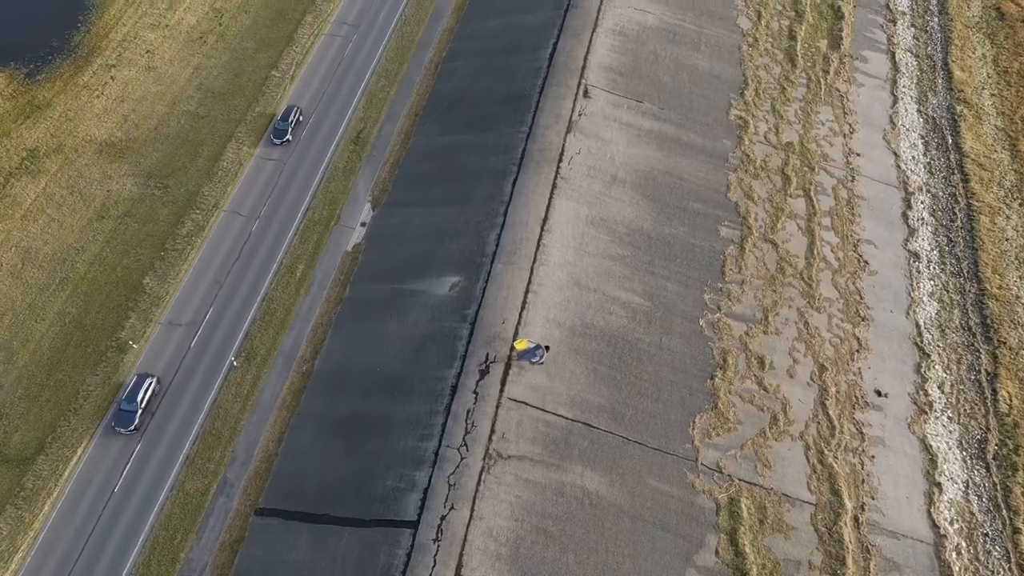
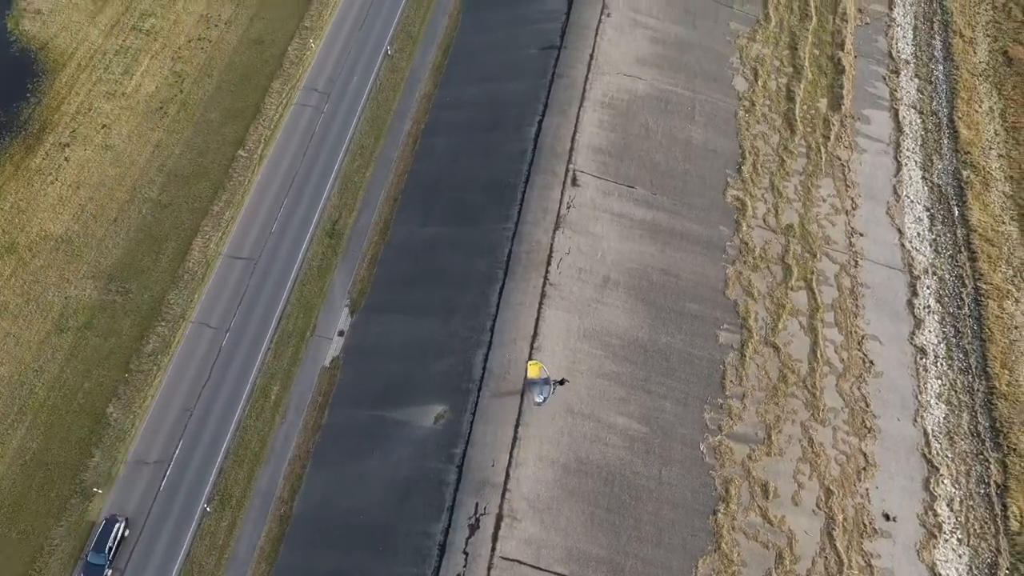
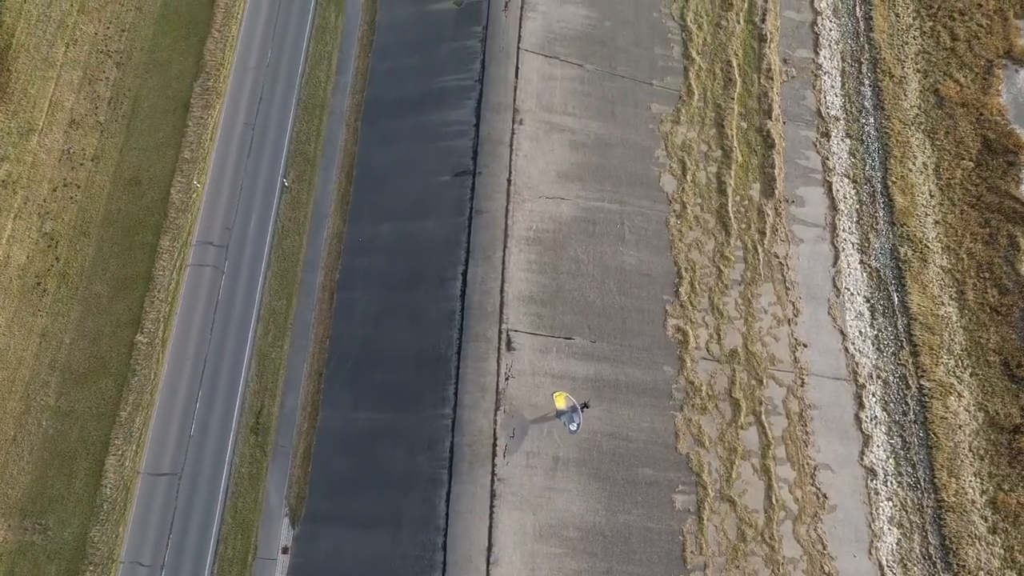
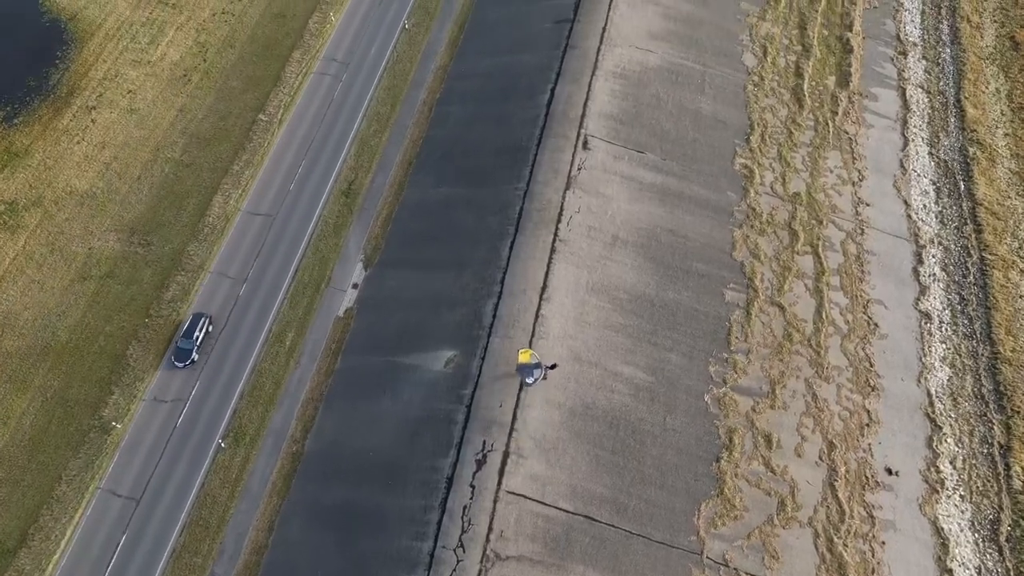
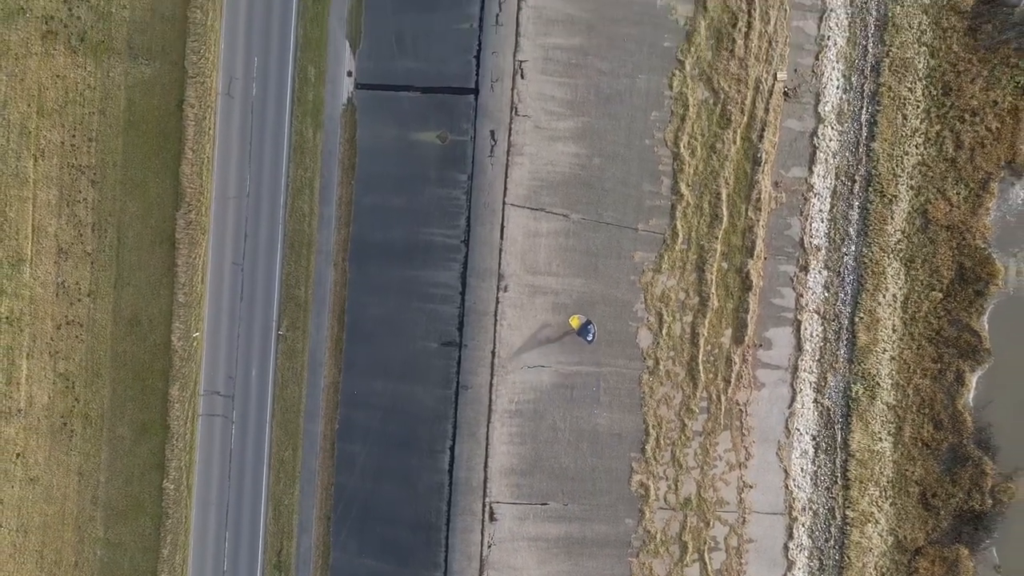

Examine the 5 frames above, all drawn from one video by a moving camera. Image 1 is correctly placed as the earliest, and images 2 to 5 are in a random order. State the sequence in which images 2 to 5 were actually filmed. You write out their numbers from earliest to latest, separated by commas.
4, 2, 3, 5
